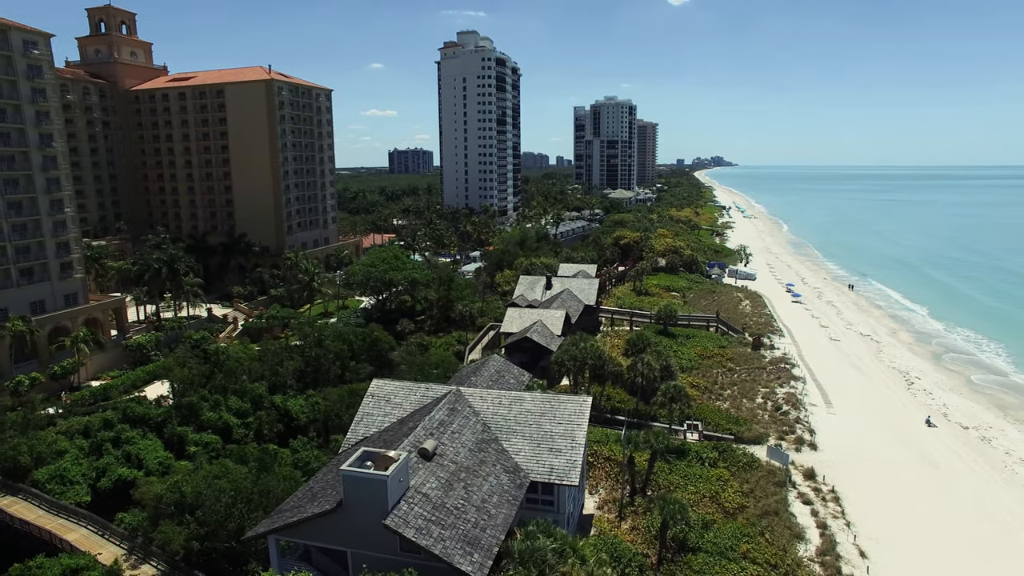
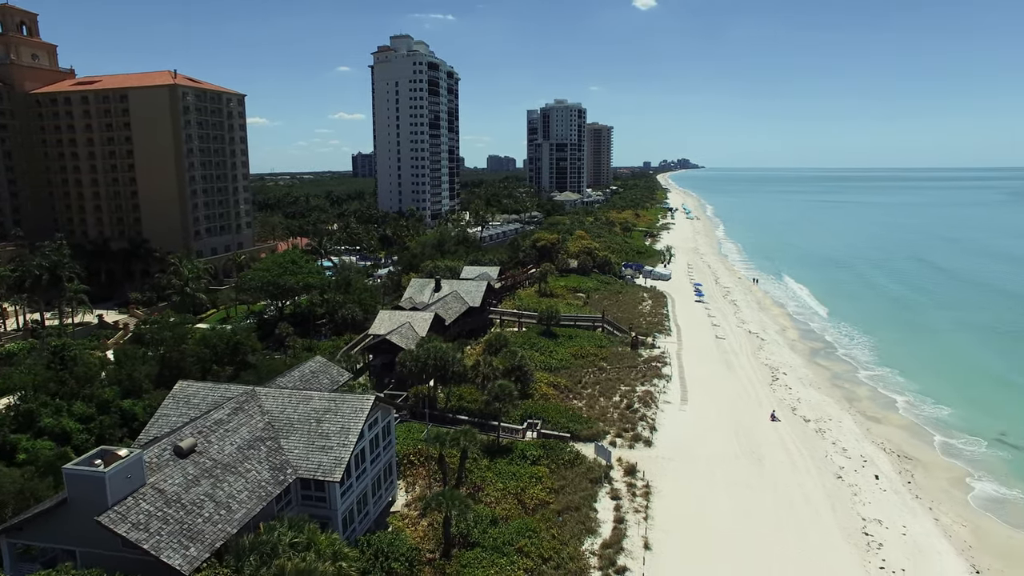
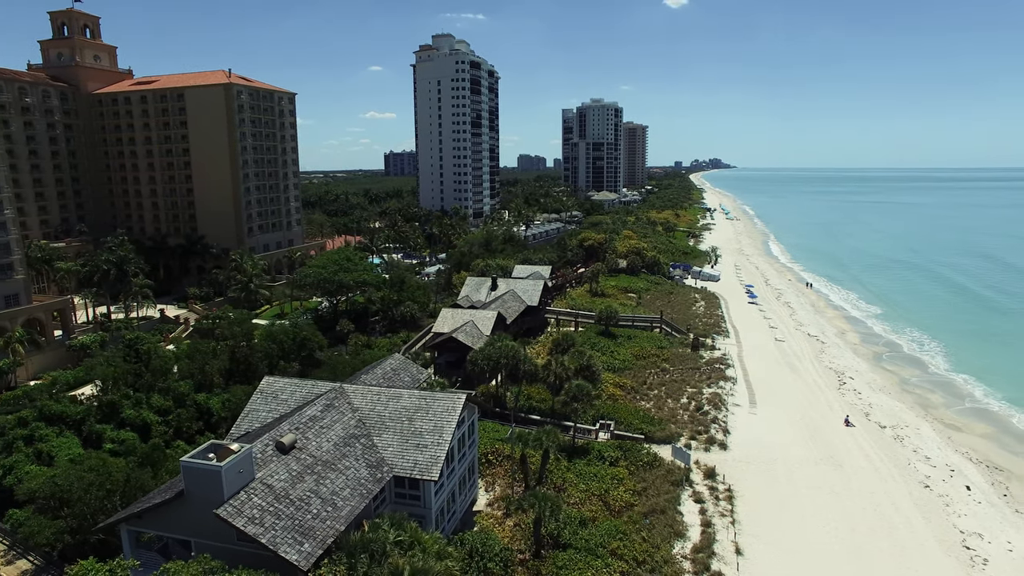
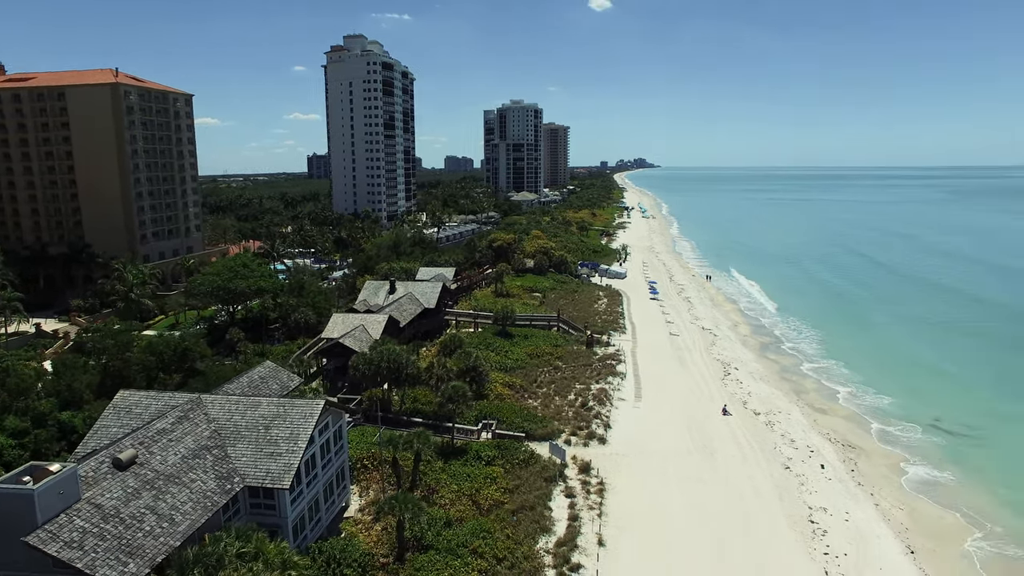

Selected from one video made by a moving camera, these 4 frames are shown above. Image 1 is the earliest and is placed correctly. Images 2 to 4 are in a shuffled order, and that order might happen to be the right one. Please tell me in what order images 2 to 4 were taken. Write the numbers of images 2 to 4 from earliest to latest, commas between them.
3, 2, 4
